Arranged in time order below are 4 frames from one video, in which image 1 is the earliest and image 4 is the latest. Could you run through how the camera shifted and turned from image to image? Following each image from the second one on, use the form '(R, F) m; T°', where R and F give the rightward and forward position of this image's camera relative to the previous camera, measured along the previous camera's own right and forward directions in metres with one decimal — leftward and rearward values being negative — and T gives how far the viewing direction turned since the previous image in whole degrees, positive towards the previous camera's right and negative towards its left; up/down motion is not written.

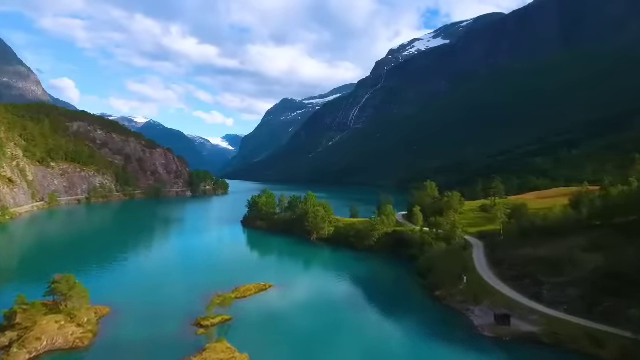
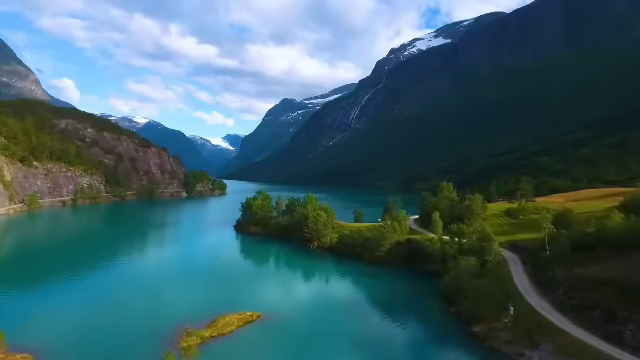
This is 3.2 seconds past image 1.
(-0.1, +9.6) m; 0°
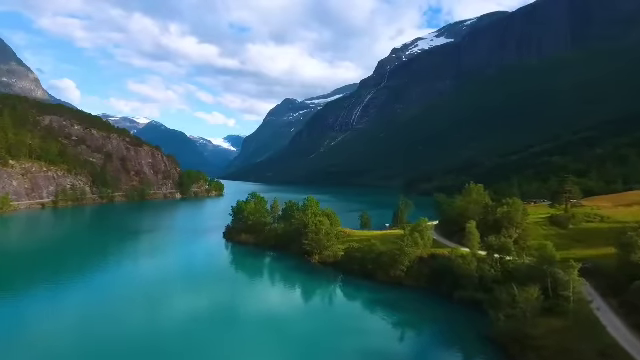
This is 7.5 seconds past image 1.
(-0.1, +11.8) m; 0°
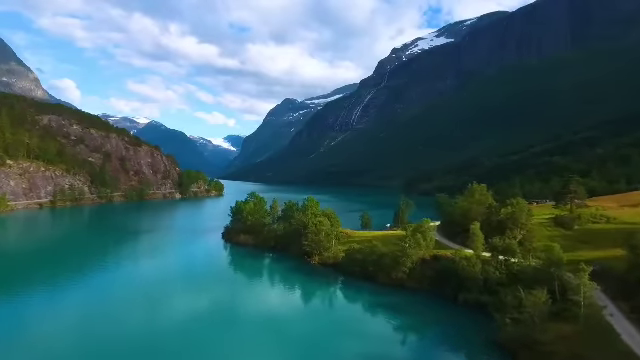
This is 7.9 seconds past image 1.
(0.0, +1.1) m; 0°
